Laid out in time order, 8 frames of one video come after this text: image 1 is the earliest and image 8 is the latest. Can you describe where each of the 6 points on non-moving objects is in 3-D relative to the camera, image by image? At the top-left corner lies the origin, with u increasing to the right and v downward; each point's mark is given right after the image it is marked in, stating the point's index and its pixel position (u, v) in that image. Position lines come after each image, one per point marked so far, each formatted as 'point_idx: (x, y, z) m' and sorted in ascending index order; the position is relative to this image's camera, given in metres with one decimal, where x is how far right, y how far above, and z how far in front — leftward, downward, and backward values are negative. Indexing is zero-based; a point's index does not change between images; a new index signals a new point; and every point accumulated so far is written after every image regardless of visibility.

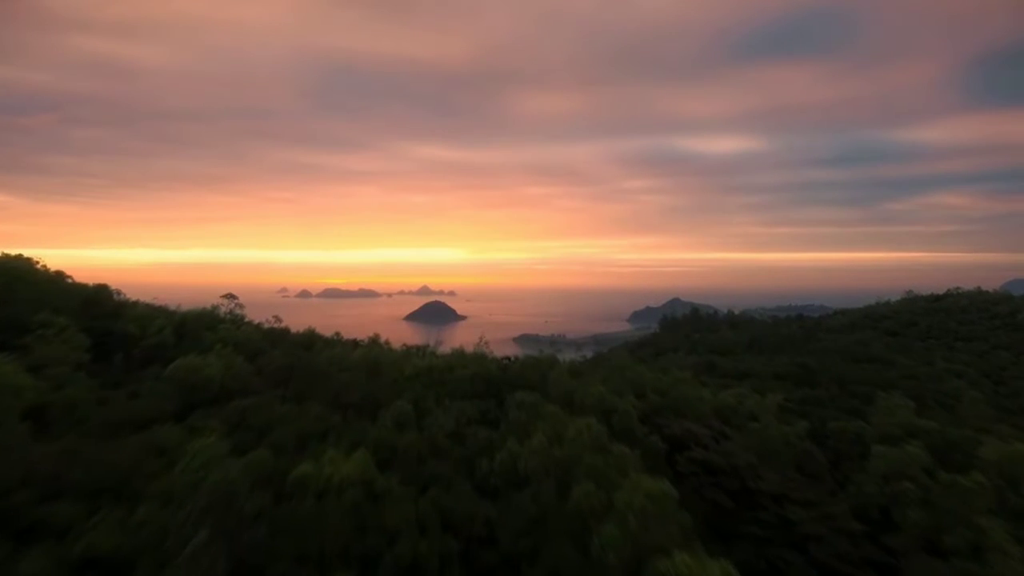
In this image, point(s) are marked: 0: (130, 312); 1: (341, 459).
0: (-4.3, -0.3, +5.9) m
1: (-1.1, -1.2, +3.5) m
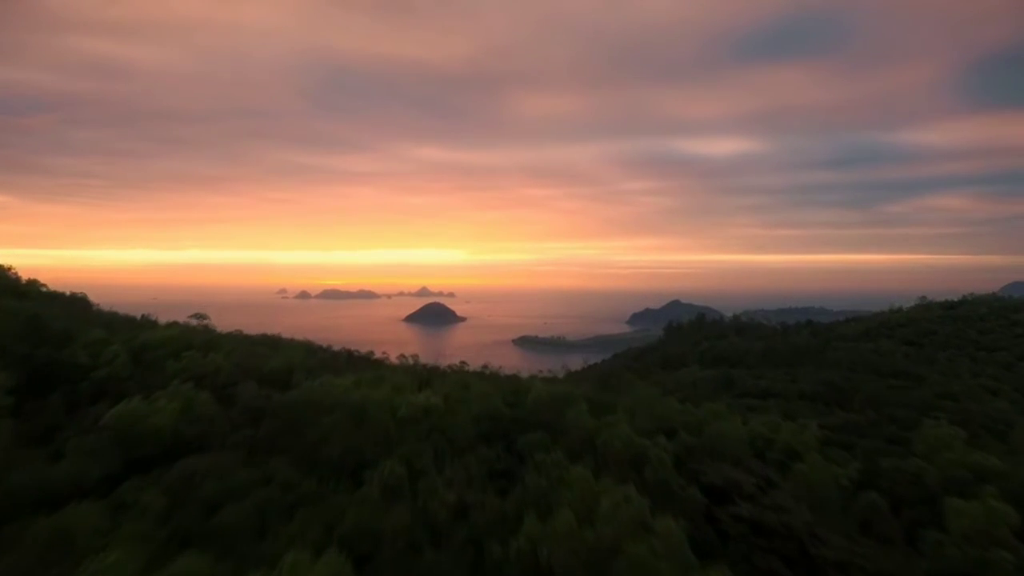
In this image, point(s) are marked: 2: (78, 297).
0: (-4.2, -0.5, +5.2) m
1: (-1.0, -1.4, +2.7) m
2: (-9.6, -0.3, +12.0) m
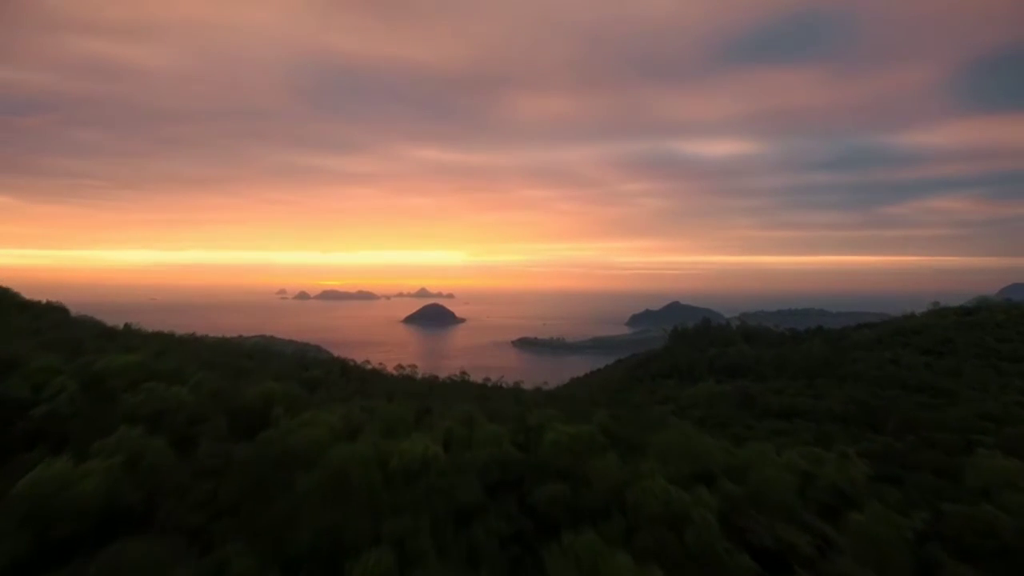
0: (-4.1, -0.7, +4.5) m
1: (-0.9, -1.5, +2.0) m
2: (-9.5, -0.5, +11.3) m
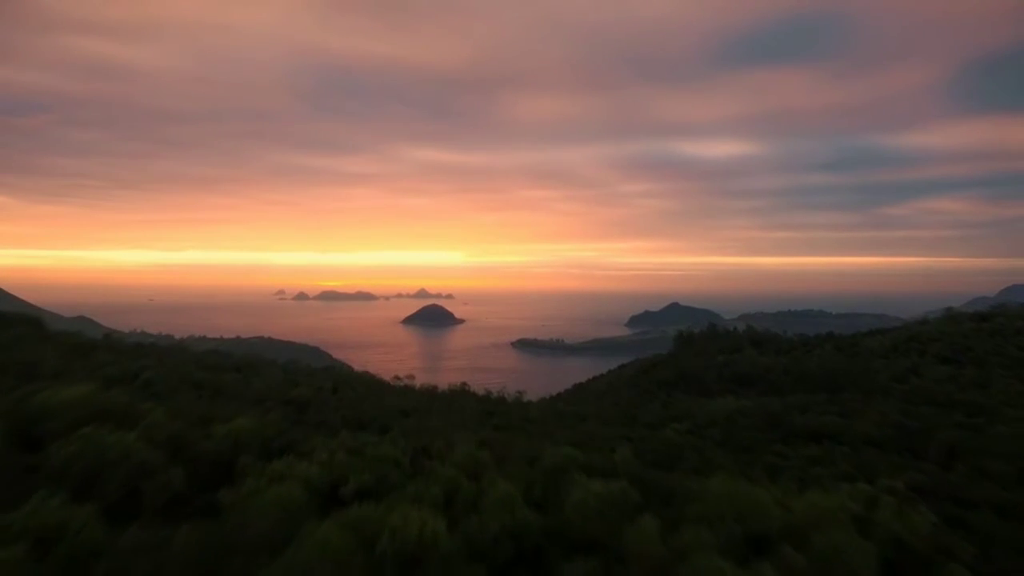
0: (-4.0, -0.8, +3.7) m
1: (-0.8, -1.7, +1.3) m
2: (-9.4, -0.7, +10.5) m
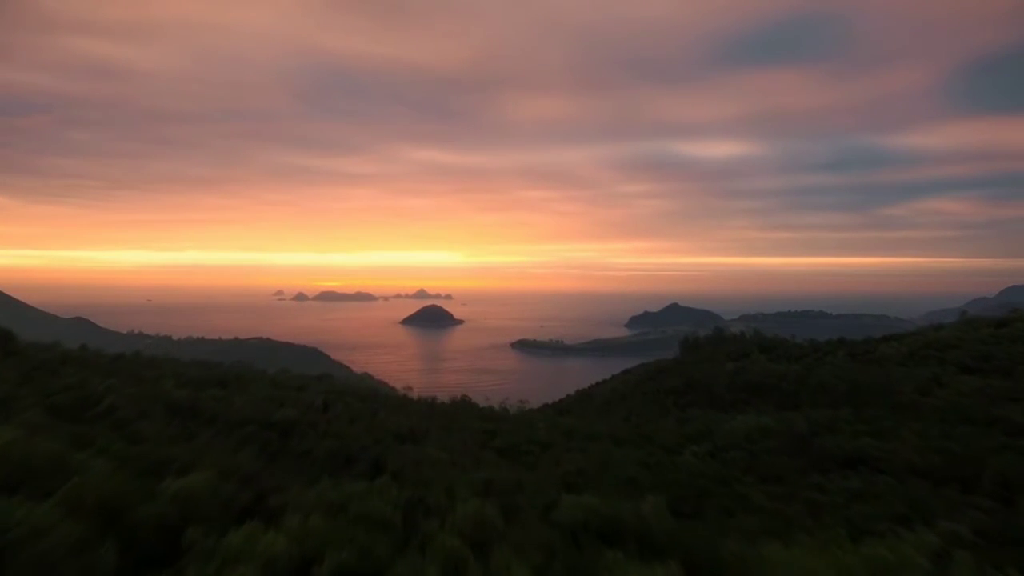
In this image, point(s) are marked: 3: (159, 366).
0: (-3.9, -1.0, +3.0) m
1: (-0.7, -1.8, +0.6) m
2: (-9.3, -0.9, +9.8) m
3: (-7.7, -1.7, +11.7) m
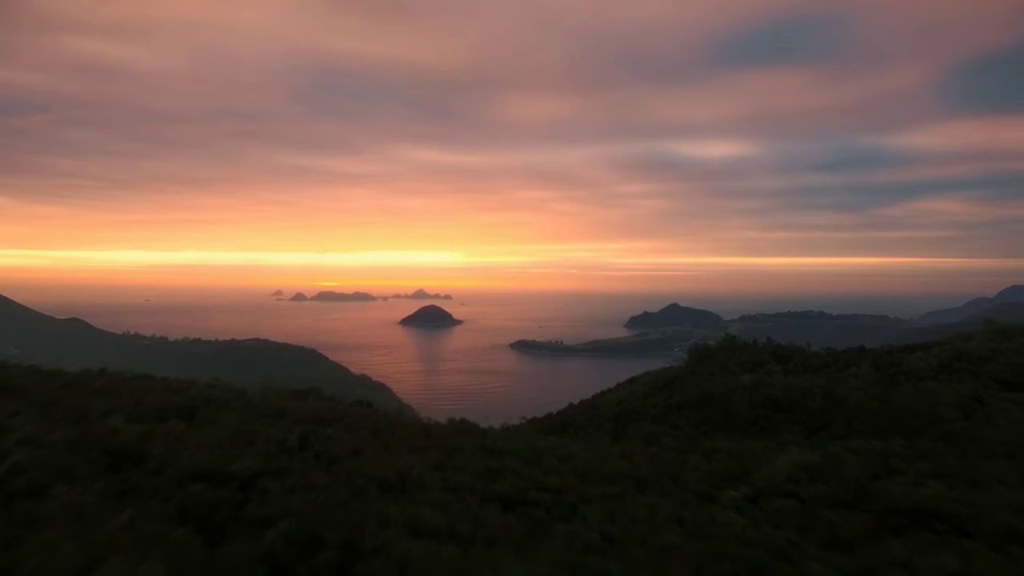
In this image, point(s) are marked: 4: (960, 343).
0: (-3.8, -1.3, +1.7) m
1: (-0.6, -2.1, -0.7) m
2: (-9.3, -1.1, +8.5) m
3: (-7.6, -2.0, +10.4) m
4: (+16.3, -2.0, +19.4) m
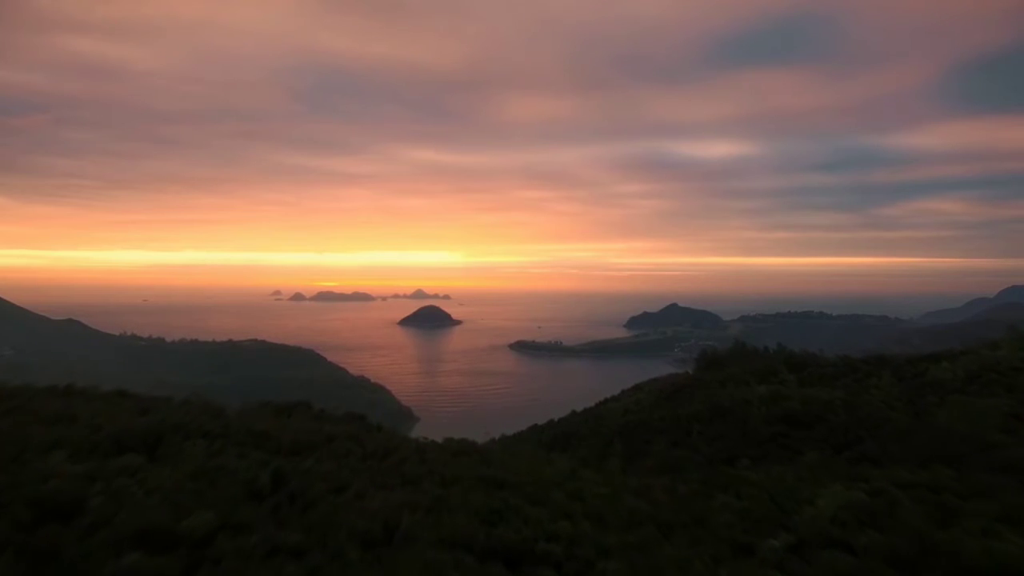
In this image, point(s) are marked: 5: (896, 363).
0: (-3.7, -1.5, +0.7) m
1: (-0.6, -2.3, -1.8) m
2: (-9.2, -1.3, +7.4) m
3: (-7.6, -2.2, +9.3) m
4: (+16.3, -2.2, +18.3) m
5: (+14.0, -2.7, +19.4) m
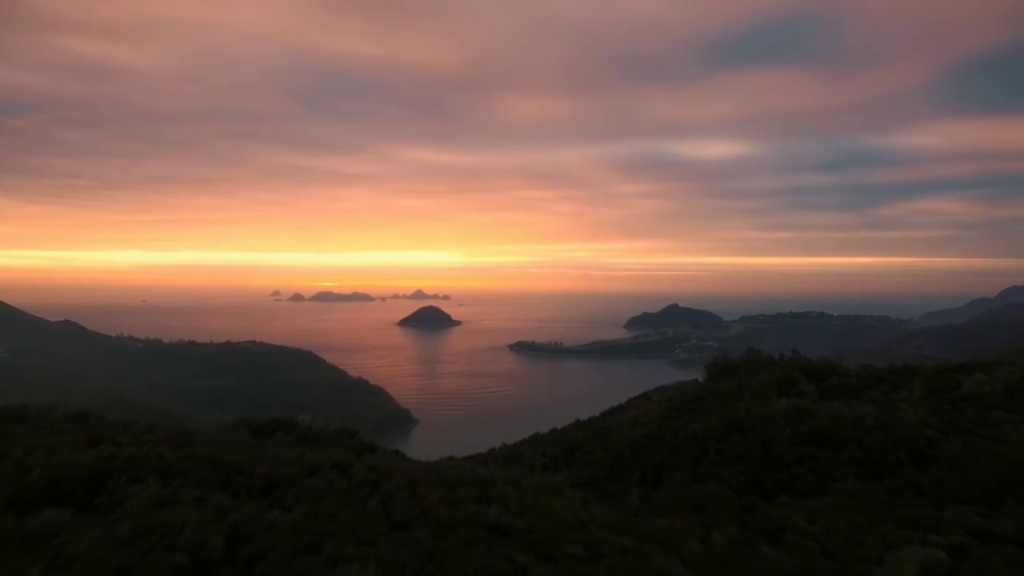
0: (-3.6, -1.7, -0.6) m
1: (-0.5, -2.5, -3.0) m
2: (-9.1, -1.6, +6.1) m
3: (-7.5, -2.4, +8.0) m
4: (+16.4, -2.4, +17.1) m
5: (+14.1, -2.9, +18.2) m
